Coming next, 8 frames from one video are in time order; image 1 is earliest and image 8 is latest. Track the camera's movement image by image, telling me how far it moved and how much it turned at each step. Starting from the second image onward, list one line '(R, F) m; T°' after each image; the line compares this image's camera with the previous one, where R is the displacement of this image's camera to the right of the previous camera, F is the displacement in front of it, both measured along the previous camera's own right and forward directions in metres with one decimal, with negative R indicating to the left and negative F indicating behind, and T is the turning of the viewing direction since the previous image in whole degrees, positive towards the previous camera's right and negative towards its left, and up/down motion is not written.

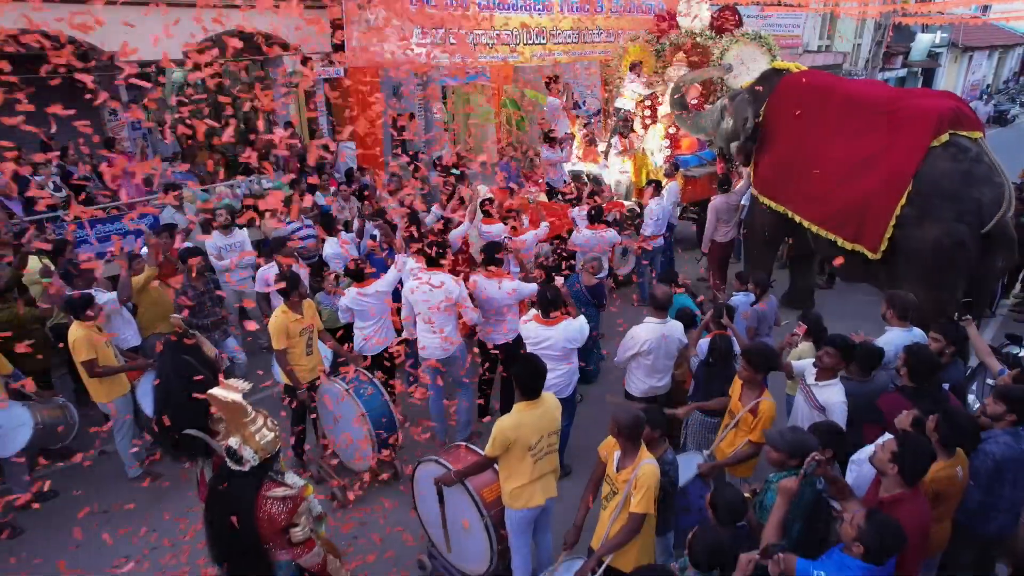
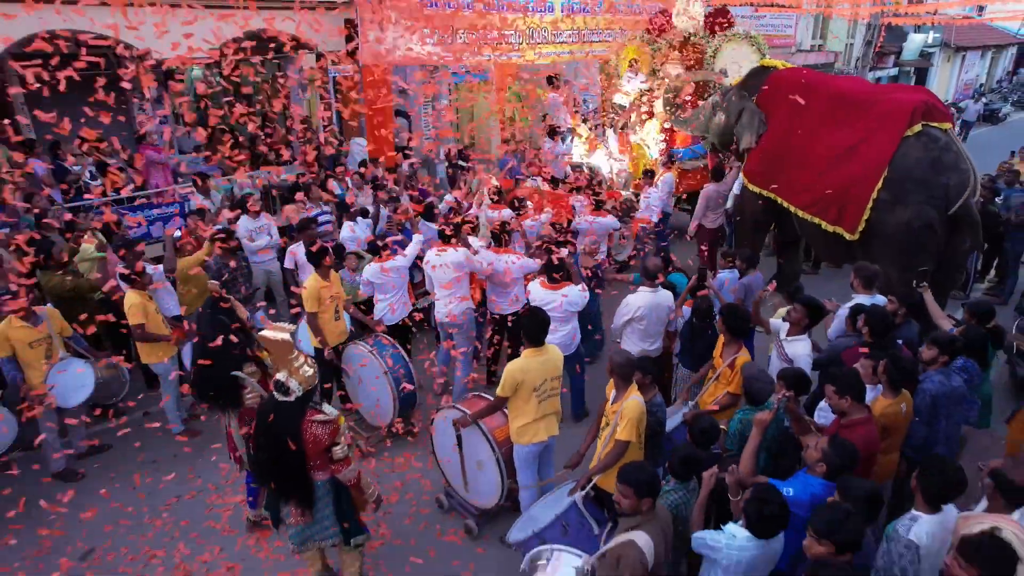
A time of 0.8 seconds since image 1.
(0.0, -0.5) m; 0°
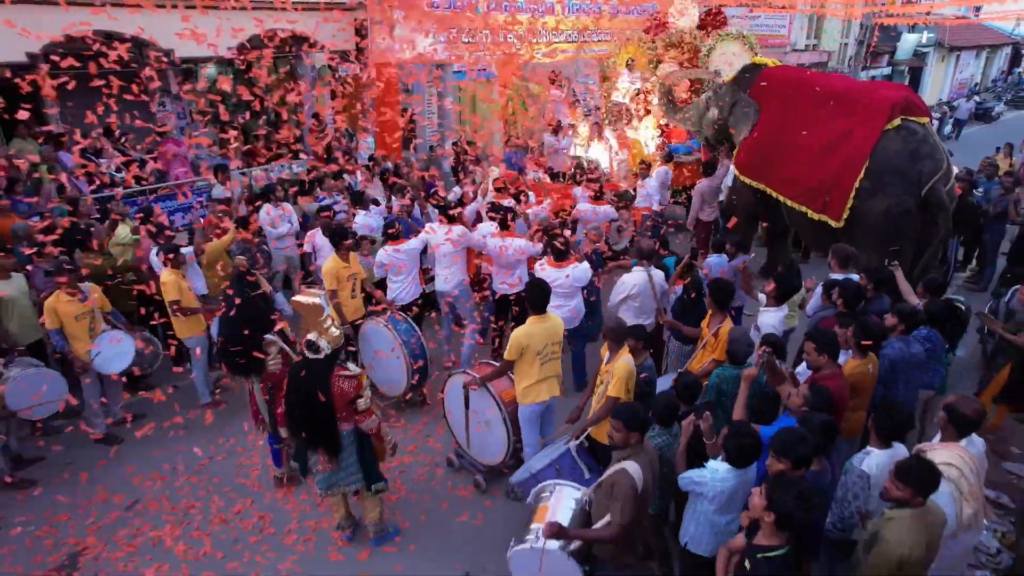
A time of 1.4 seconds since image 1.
(0.0, -0.4) m; 0°
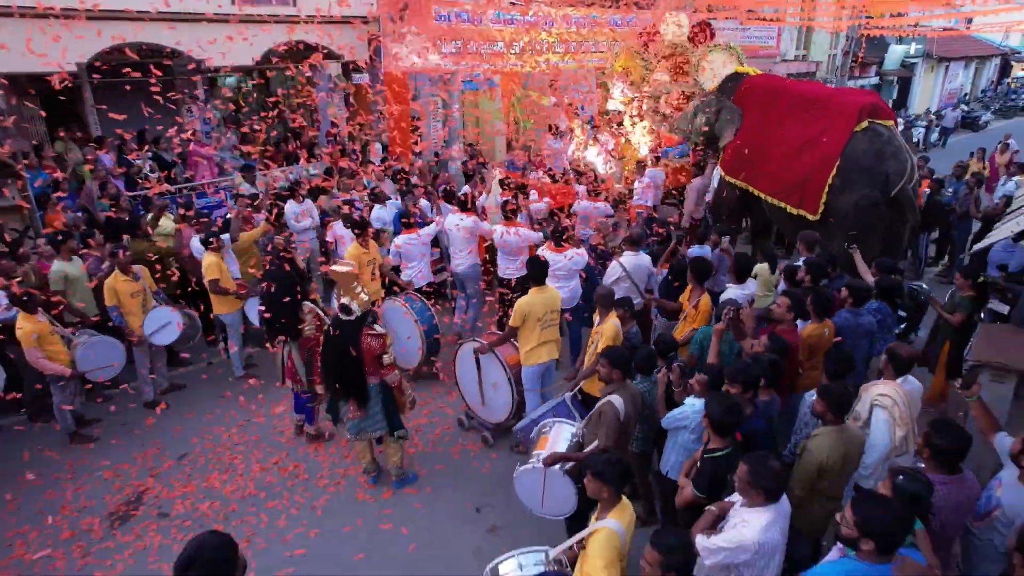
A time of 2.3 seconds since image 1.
(0.0, -0.7) m; 0°
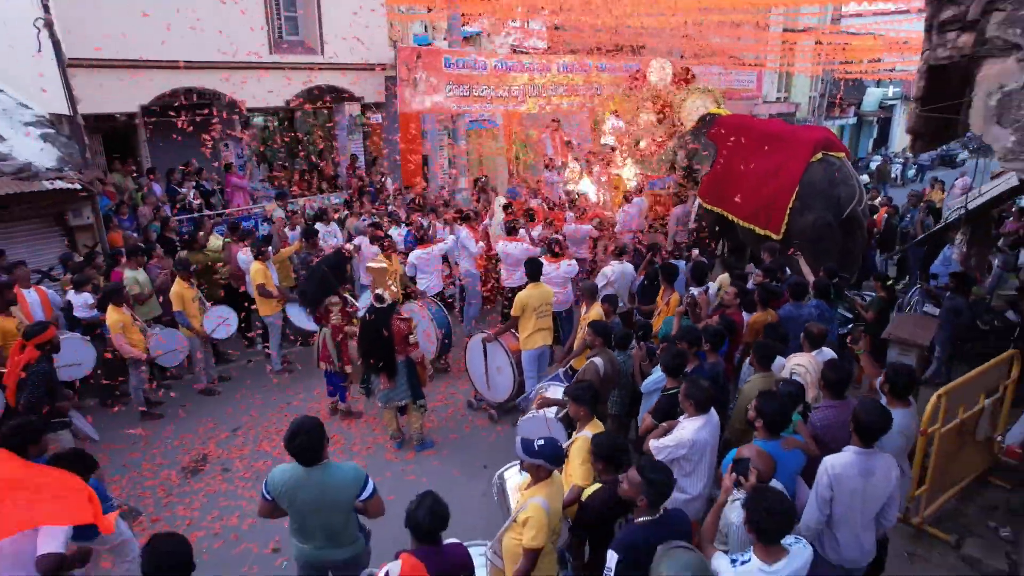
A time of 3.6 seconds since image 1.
(0.0, -1.1) m; 0°
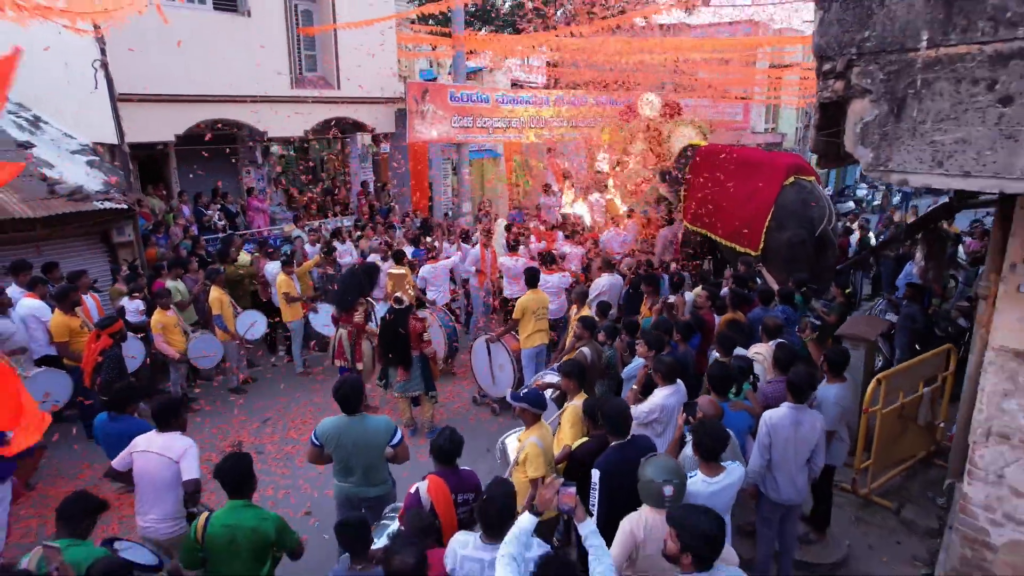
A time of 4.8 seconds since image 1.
(0.0, -0.8) m; 0°
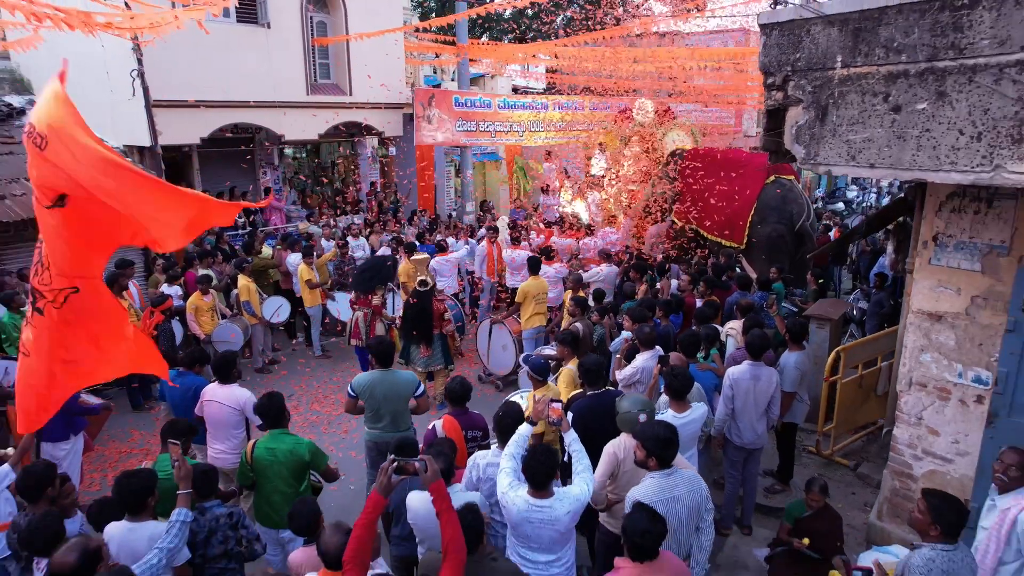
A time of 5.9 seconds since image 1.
(0.0, -0.7) m; 0°
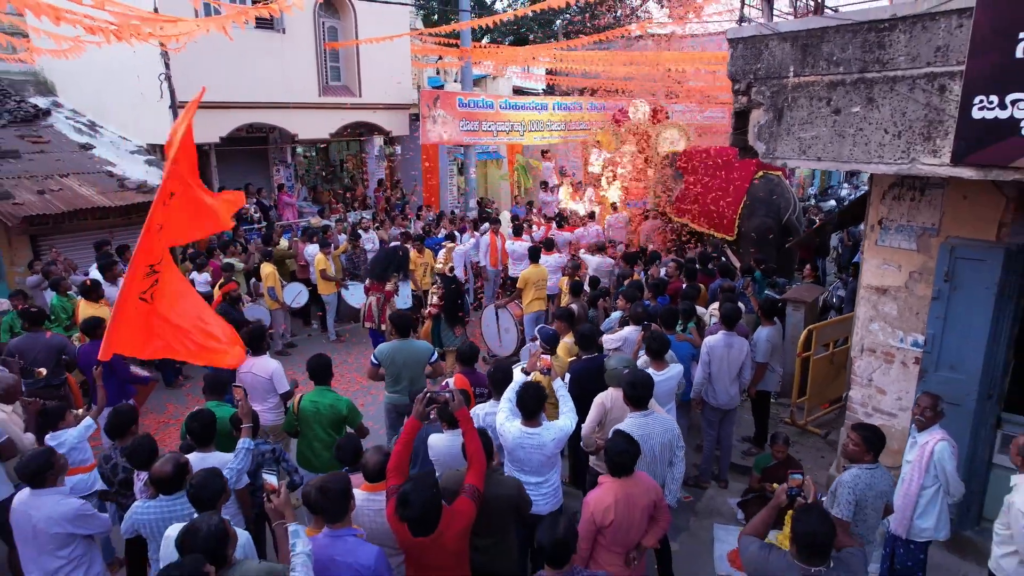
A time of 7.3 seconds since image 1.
(0.0, -0.6) m; 0°
